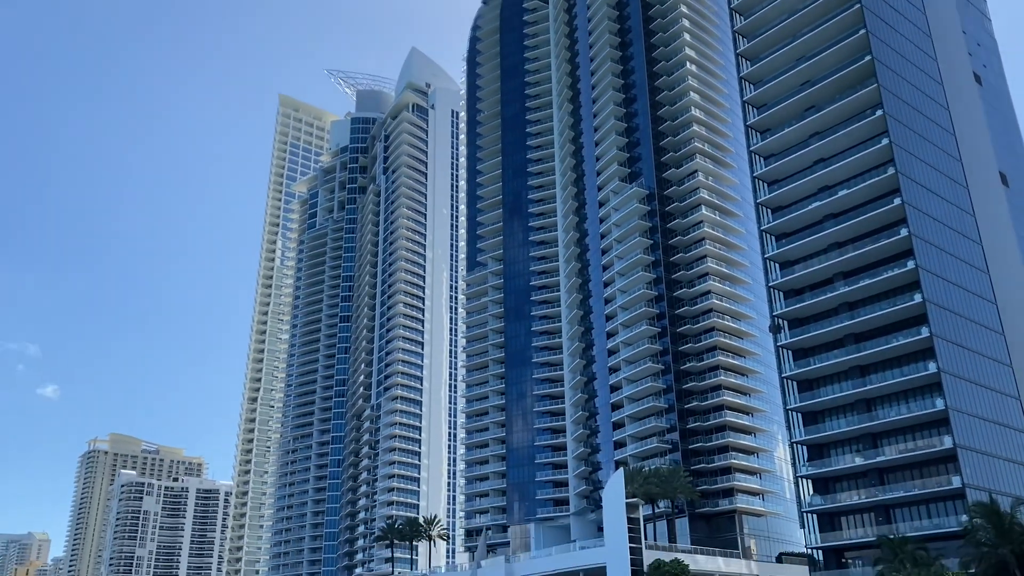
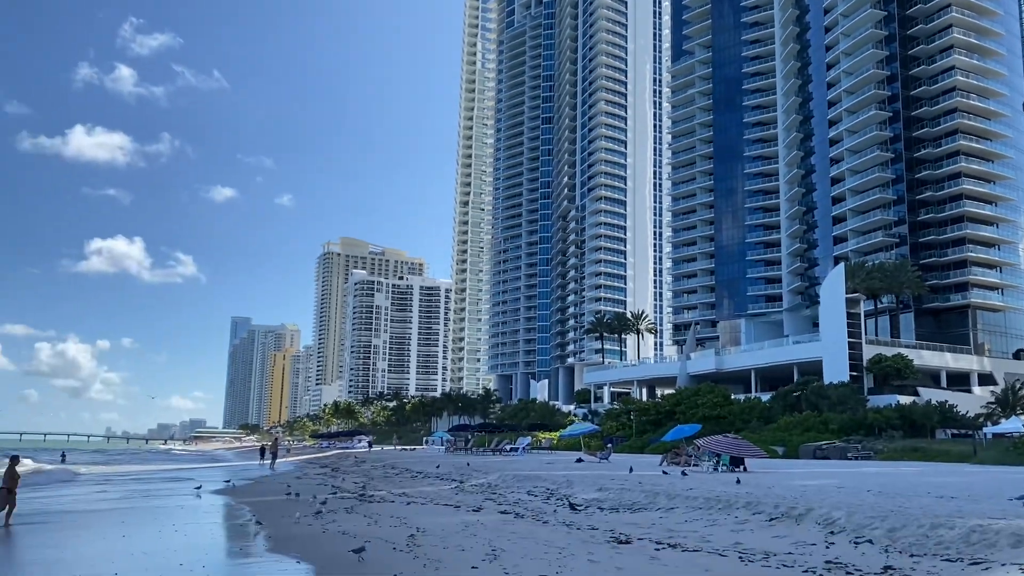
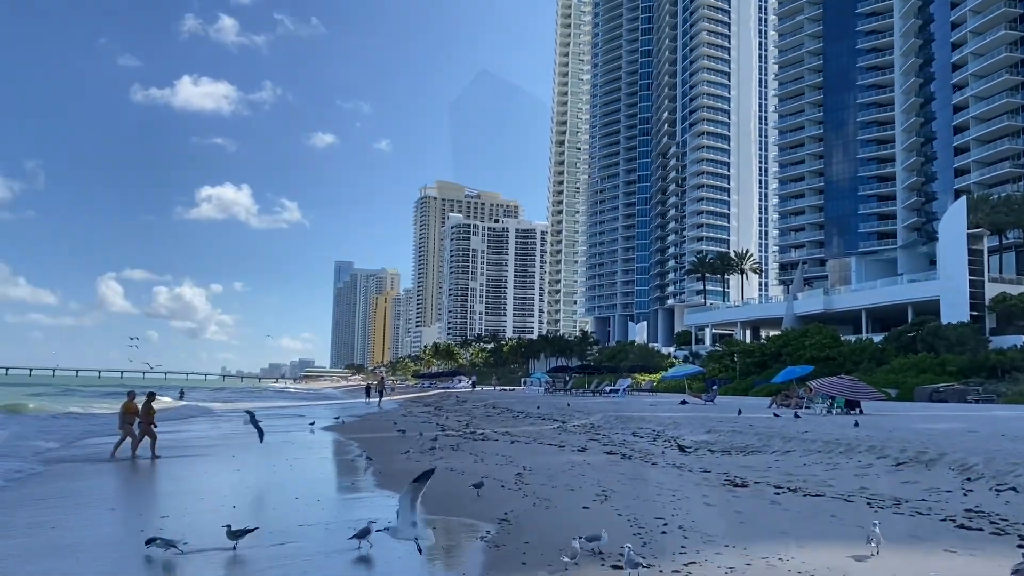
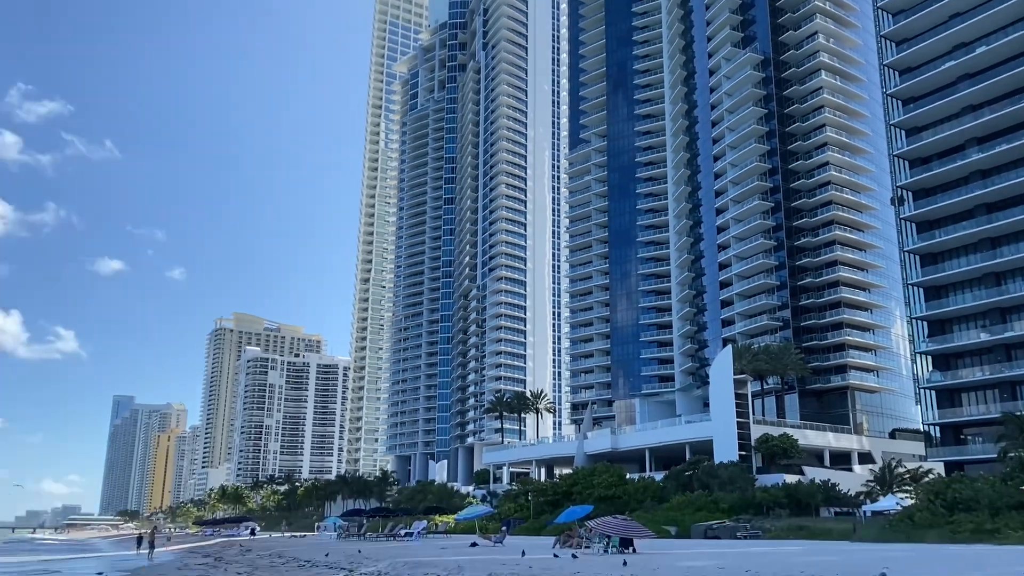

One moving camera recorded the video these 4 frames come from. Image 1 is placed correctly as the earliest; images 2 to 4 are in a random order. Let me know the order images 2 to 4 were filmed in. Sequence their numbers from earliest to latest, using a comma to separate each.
4, 2, 3
